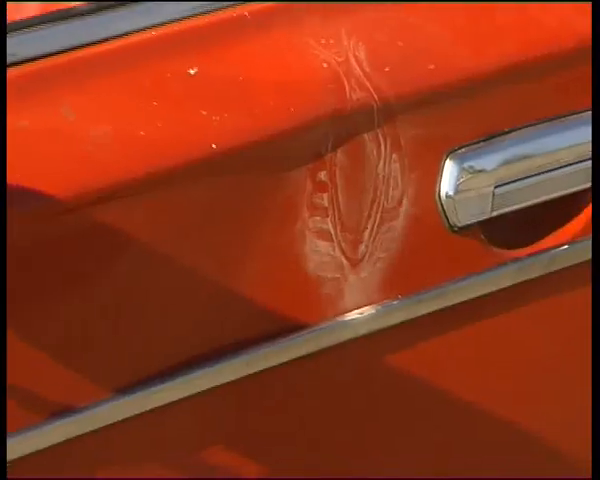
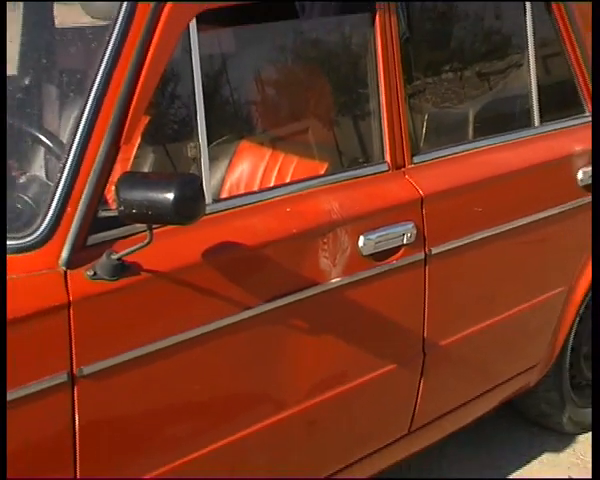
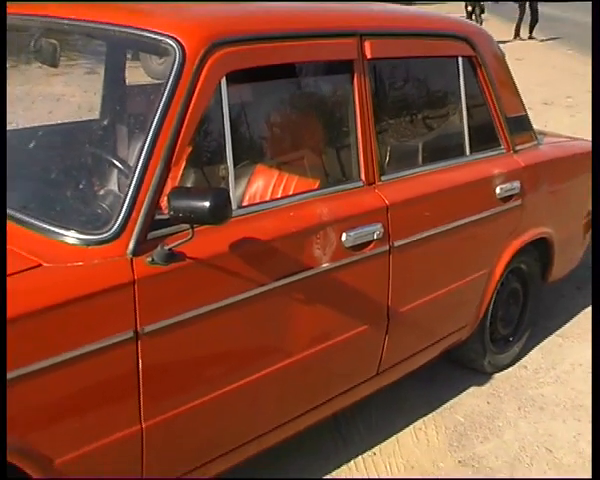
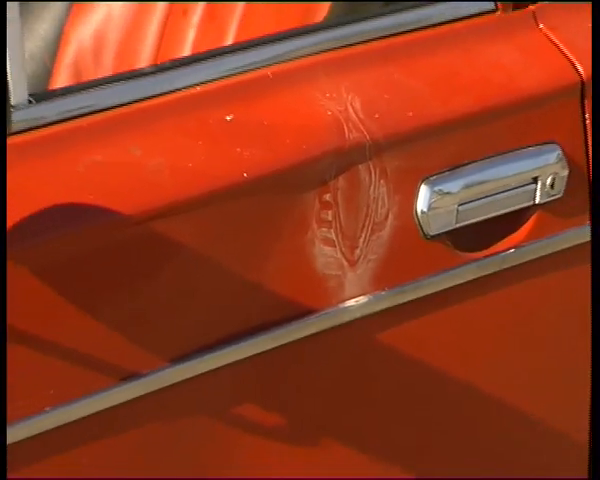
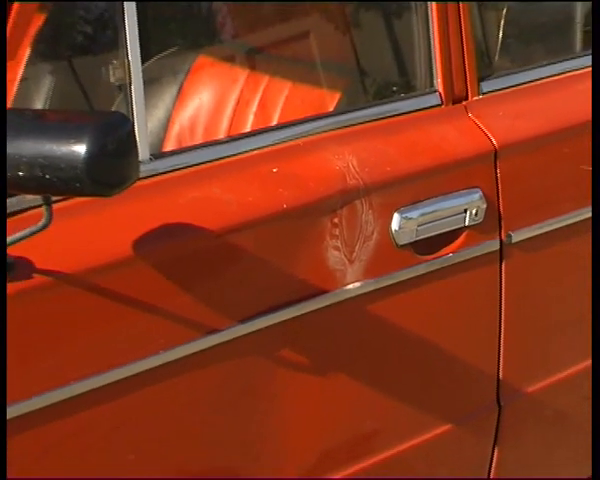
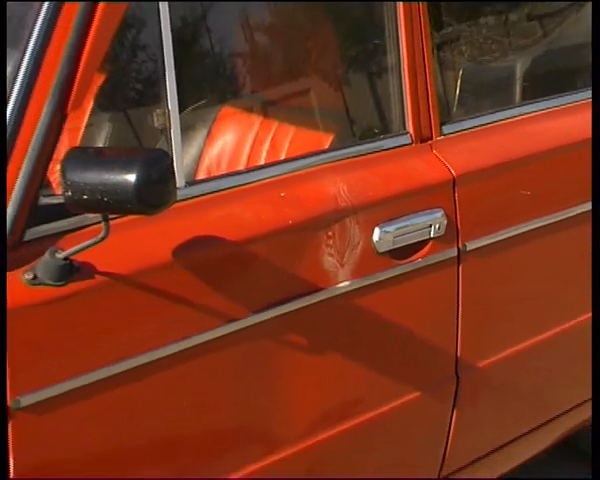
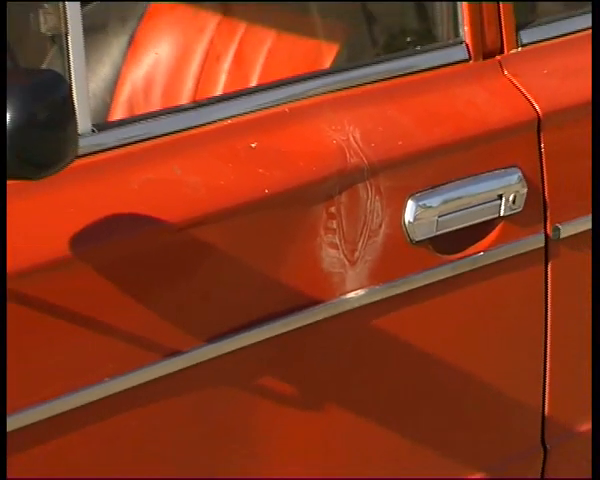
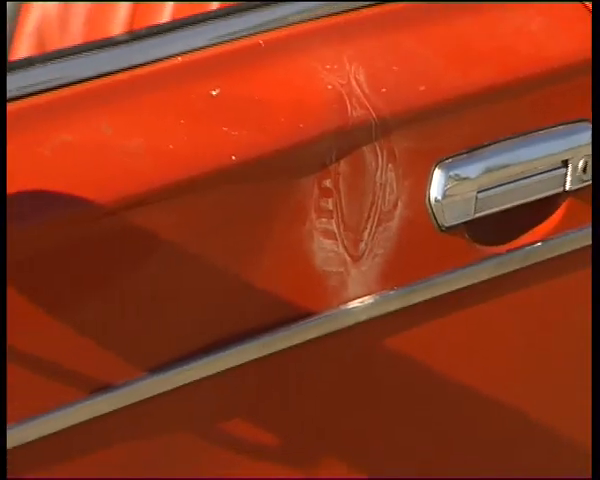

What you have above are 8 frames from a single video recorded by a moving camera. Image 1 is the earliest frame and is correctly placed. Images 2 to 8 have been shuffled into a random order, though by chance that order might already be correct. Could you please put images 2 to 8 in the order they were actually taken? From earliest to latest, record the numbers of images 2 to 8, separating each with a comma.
8, 4, 7, 5, 6, 2, 3
